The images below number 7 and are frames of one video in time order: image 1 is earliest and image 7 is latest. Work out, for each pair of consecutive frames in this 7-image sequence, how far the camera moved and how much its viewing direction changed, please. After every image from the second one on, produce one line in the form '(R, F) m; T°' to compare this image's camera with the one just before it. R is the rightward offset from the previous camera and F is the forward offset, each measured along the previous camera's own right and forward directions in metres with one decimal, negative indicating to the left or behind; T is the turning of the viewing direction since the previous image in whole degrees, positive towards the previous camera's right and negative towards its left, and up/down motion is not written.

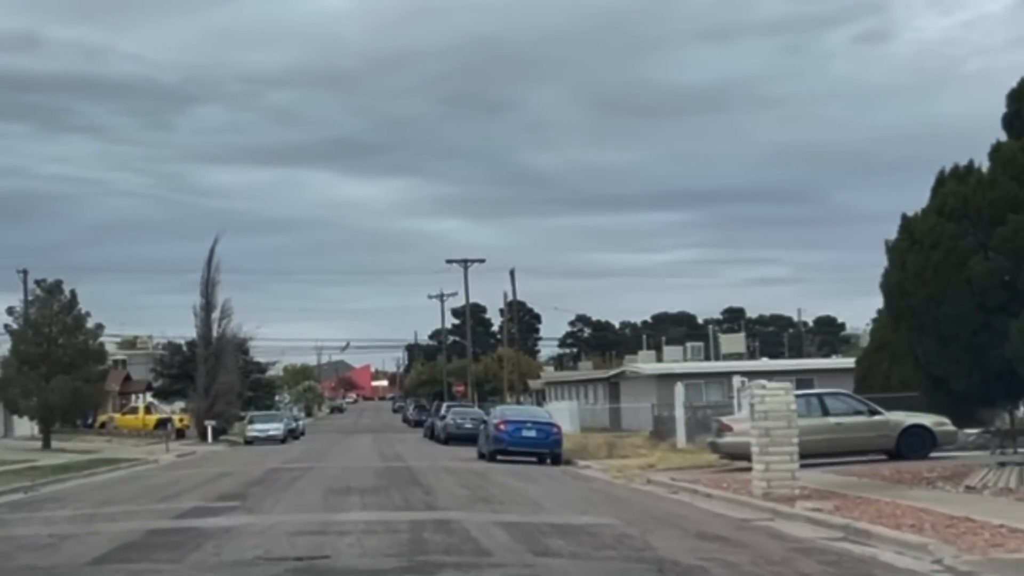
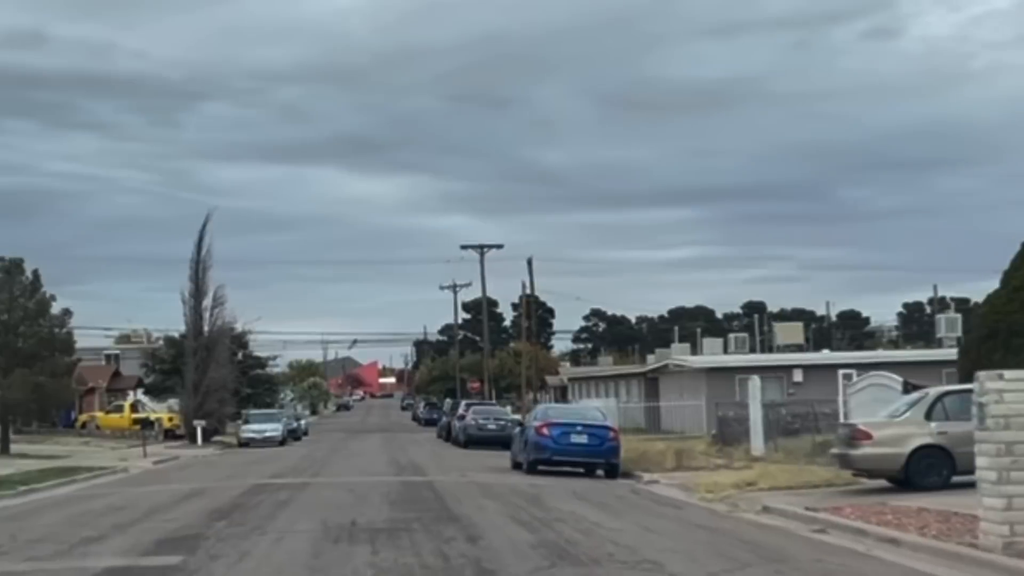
(-0.8, +7.5) m; 0°
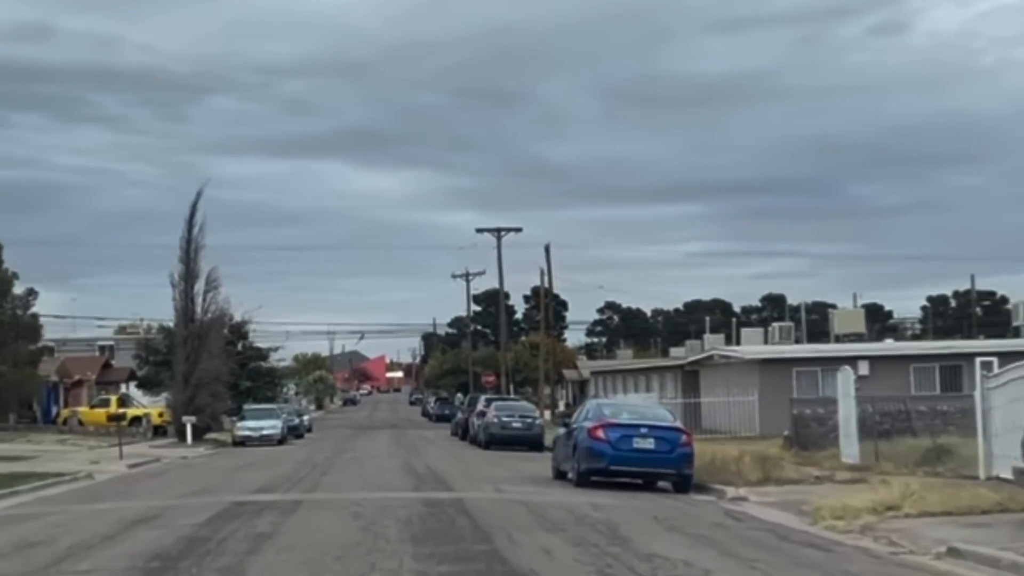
(-0.7, +6.1) m; 0°
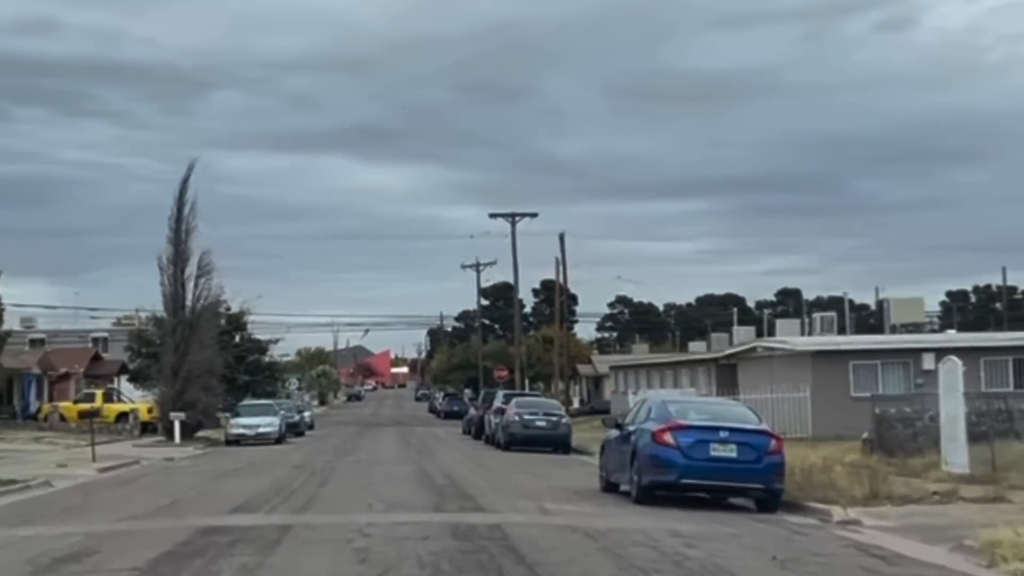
(-0.5, +4.9) m; 0°
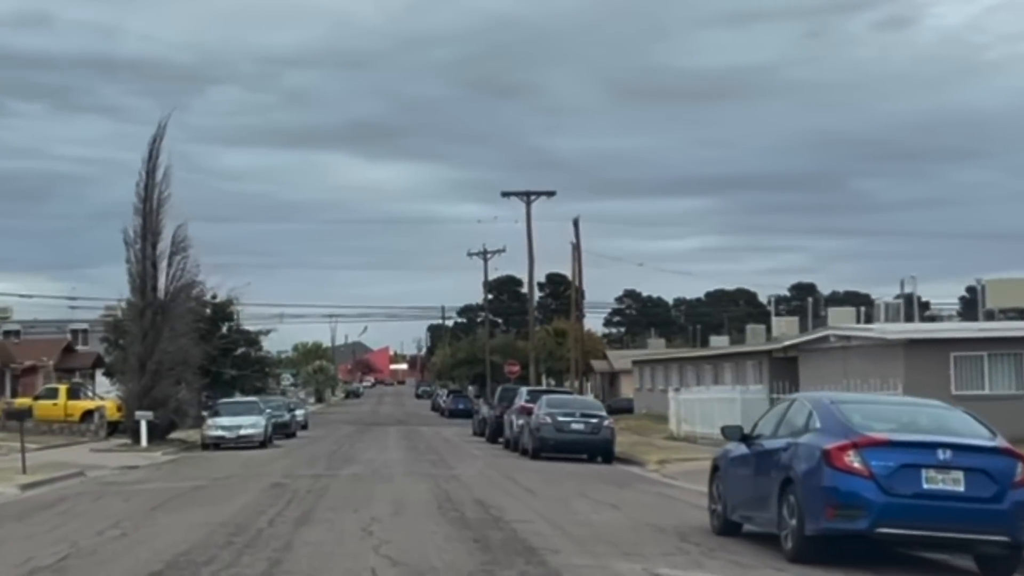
(-0.7, +7.2) m; 0°
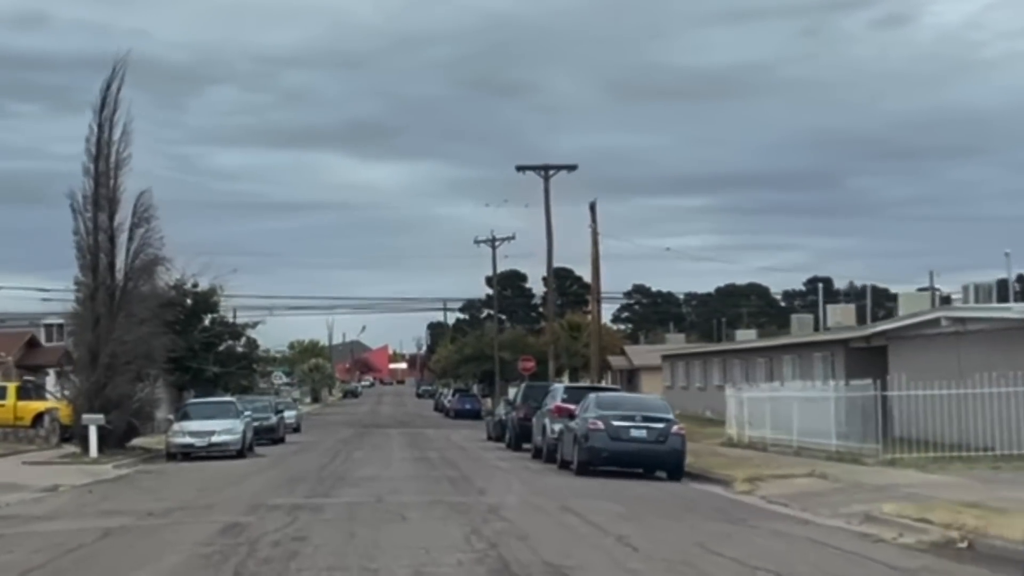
(-0.8, +7.6) m; 0°
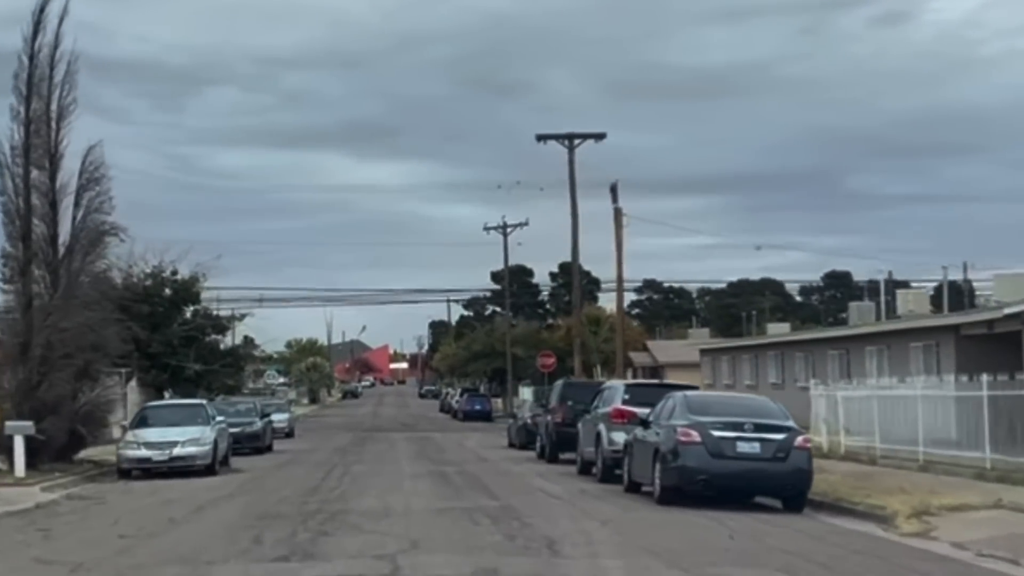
(-0.8, +7.4) m; 0°
